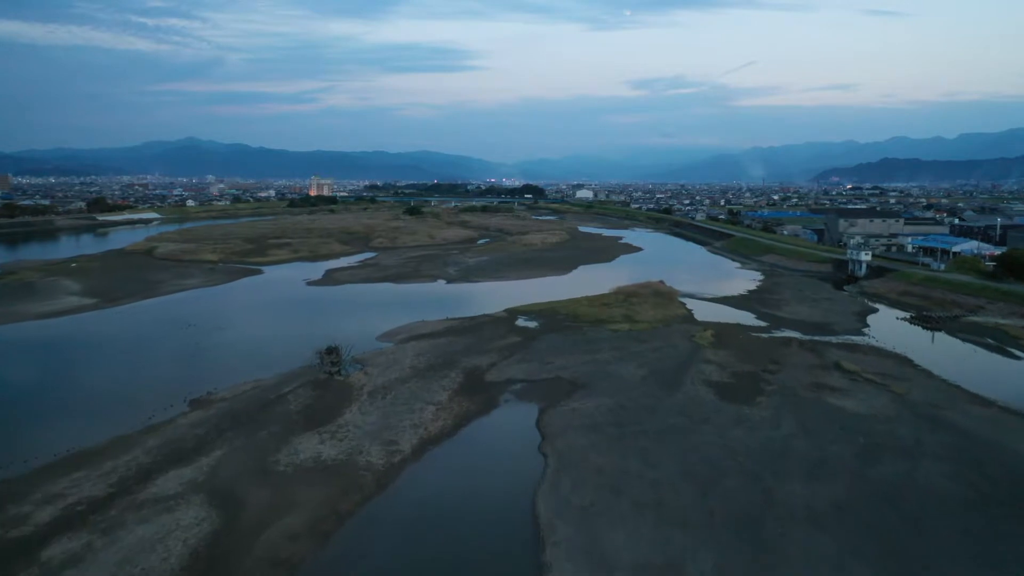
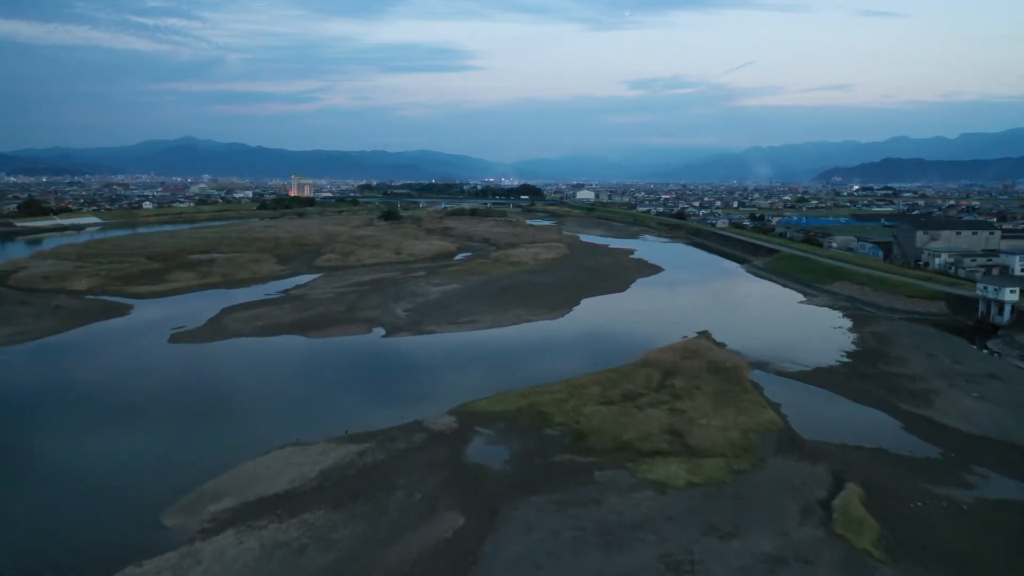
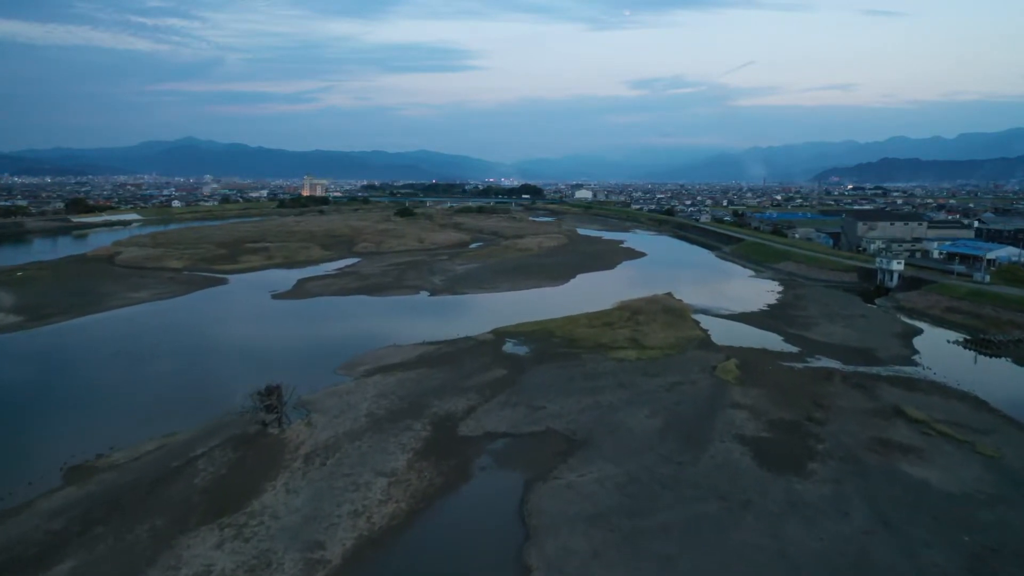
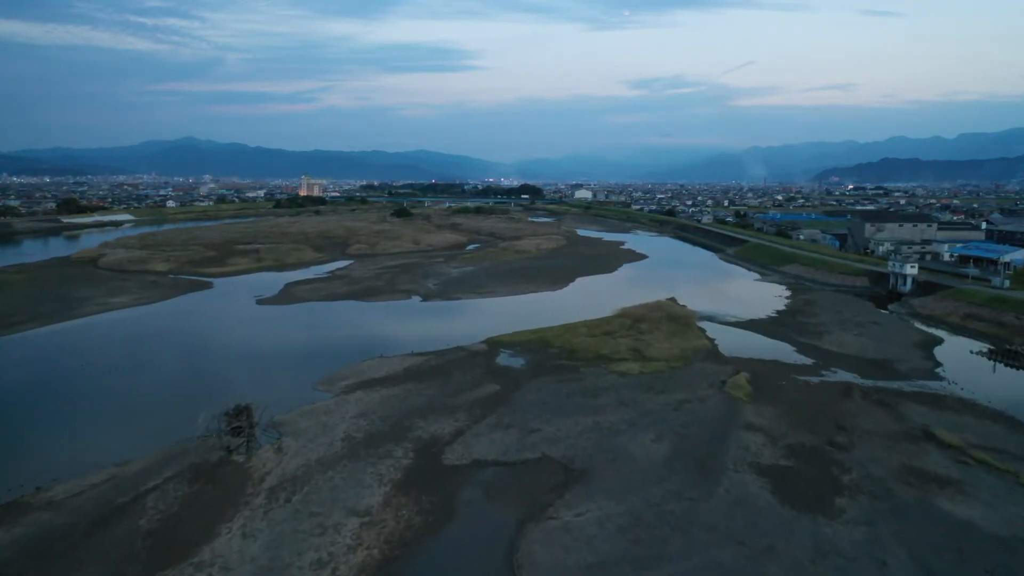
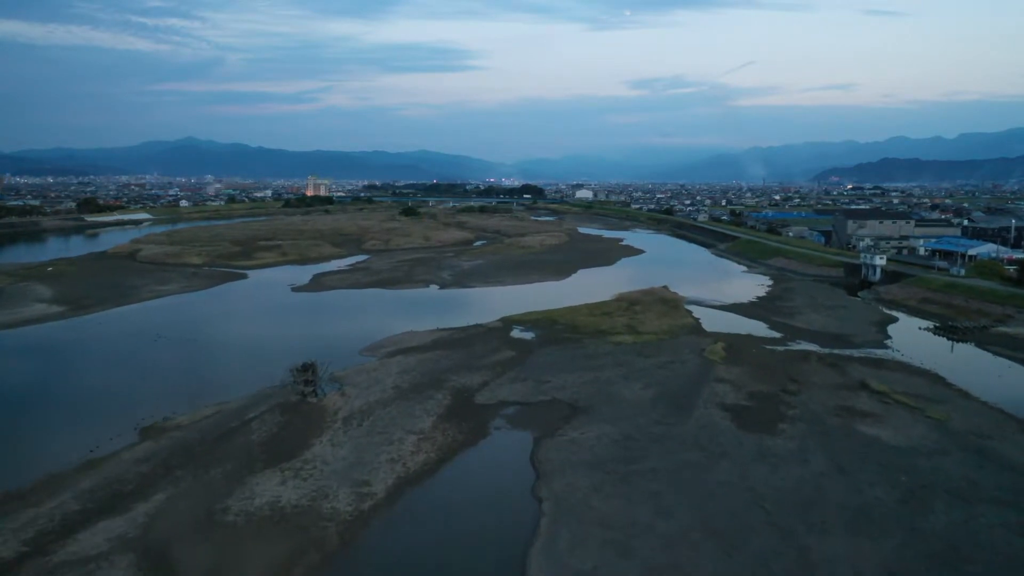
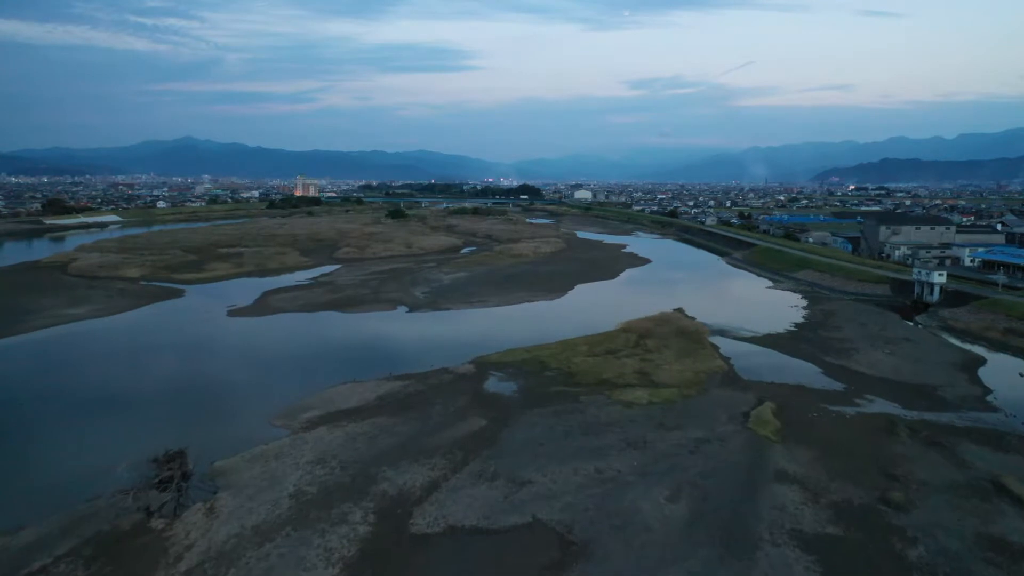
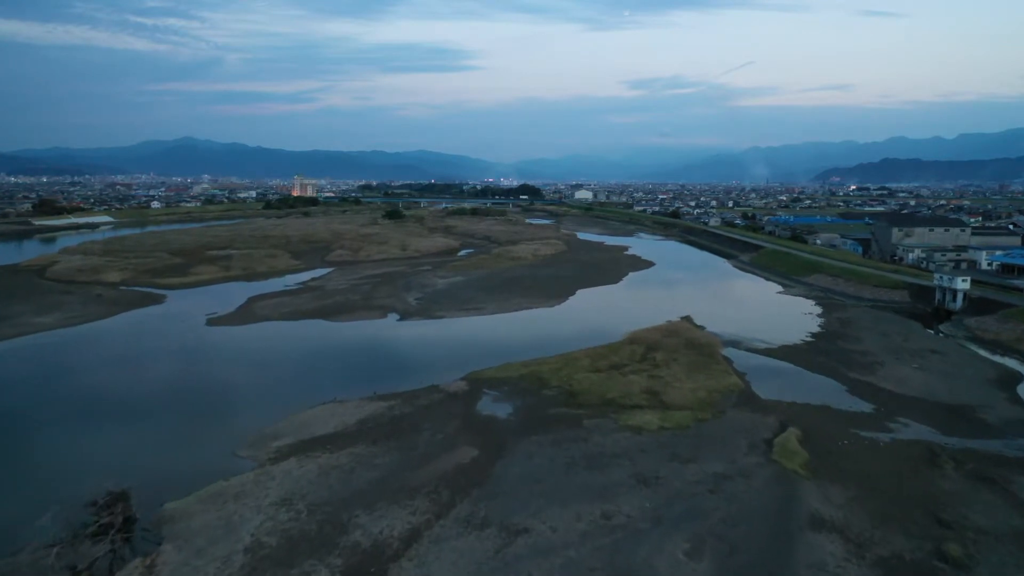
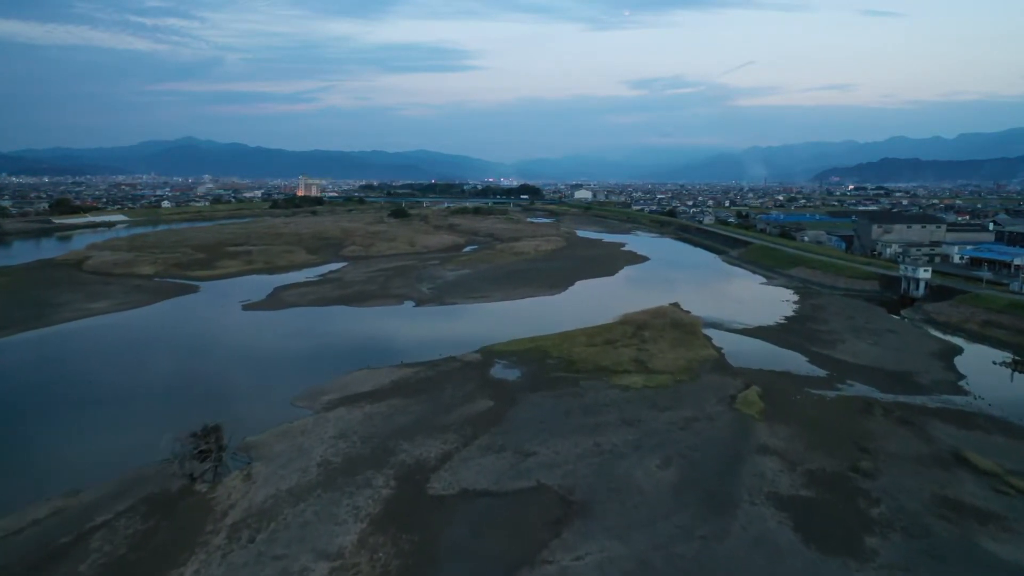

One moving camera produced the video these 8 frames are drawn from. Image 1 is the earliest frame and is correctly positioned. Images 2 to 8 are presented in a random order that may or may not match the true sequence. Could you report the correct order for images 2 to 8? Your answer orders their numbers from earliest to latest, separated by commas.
5, 3, 4, 8, 6, 7, 2
